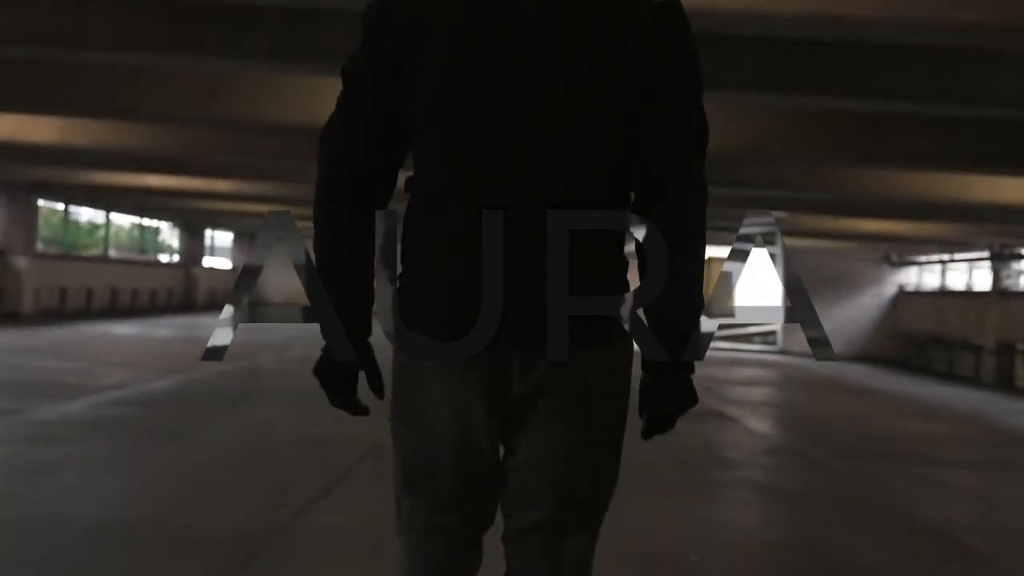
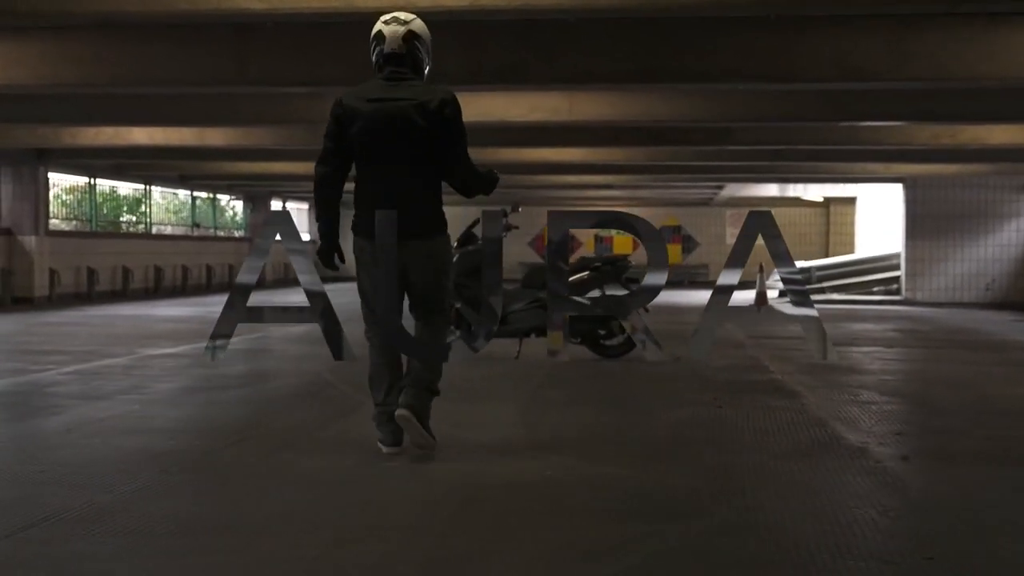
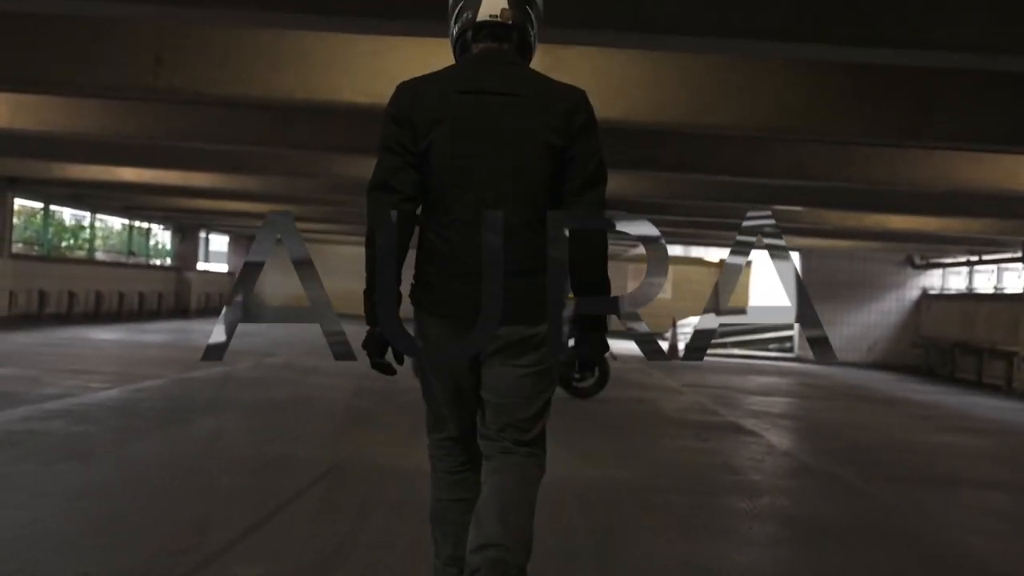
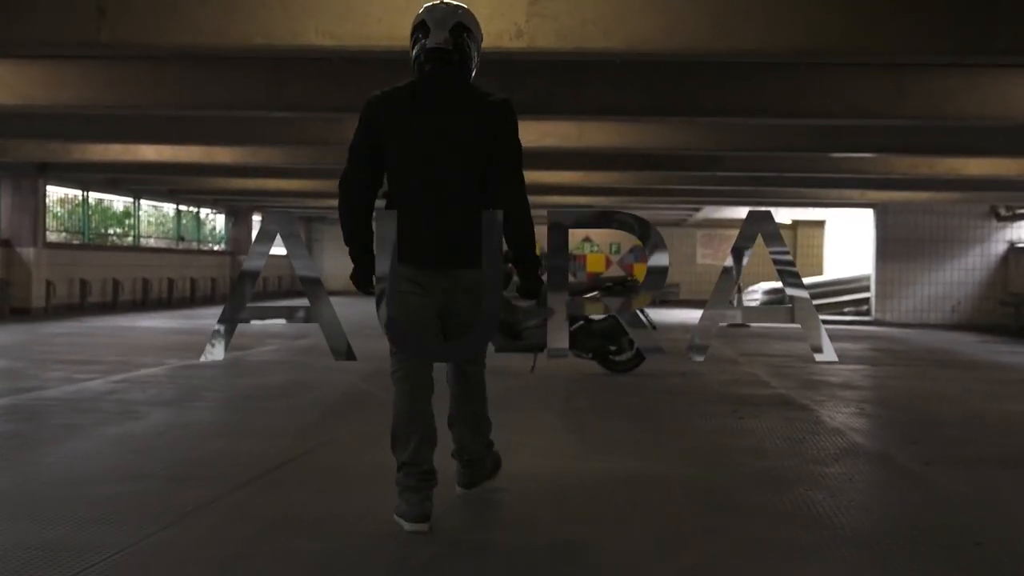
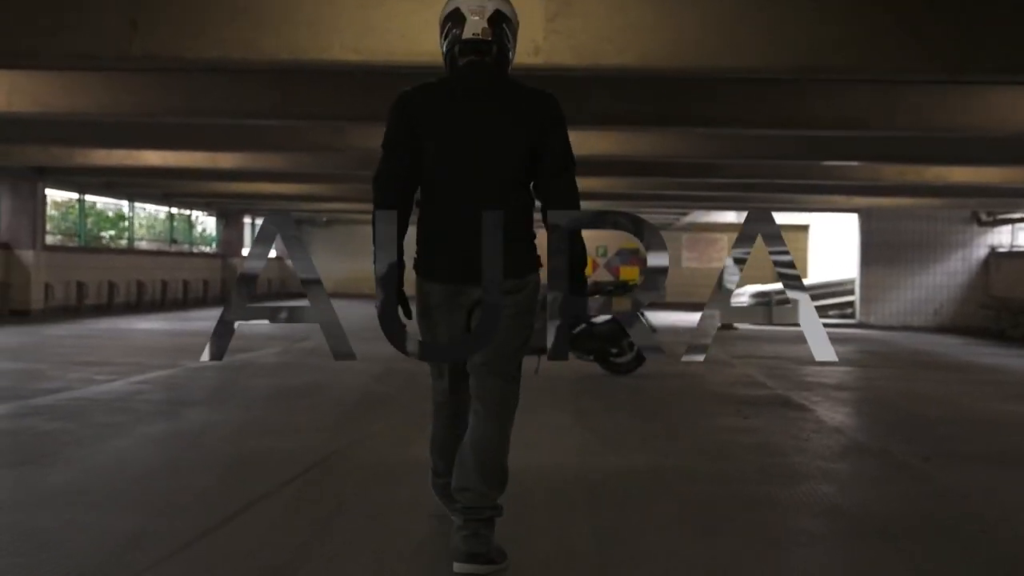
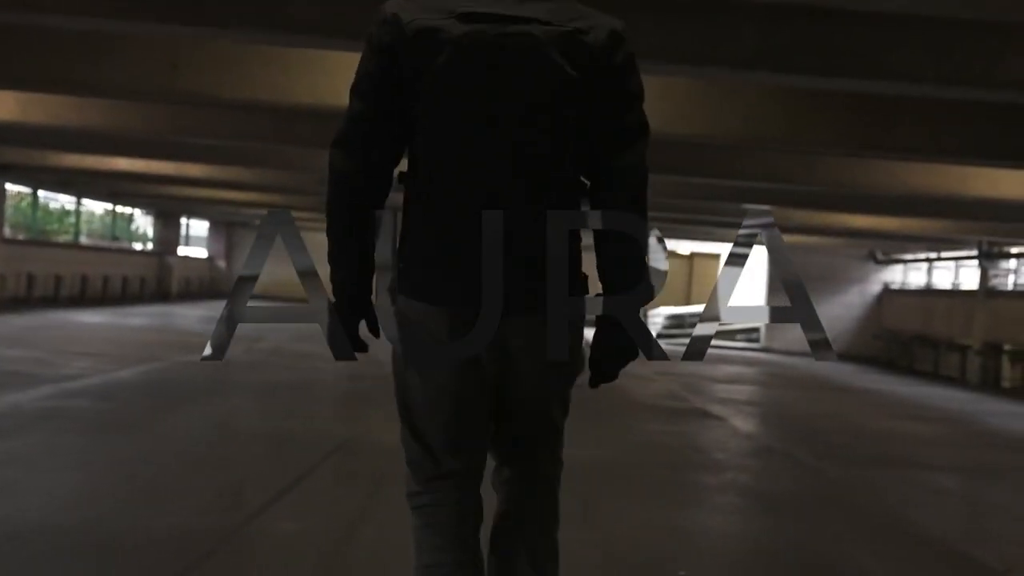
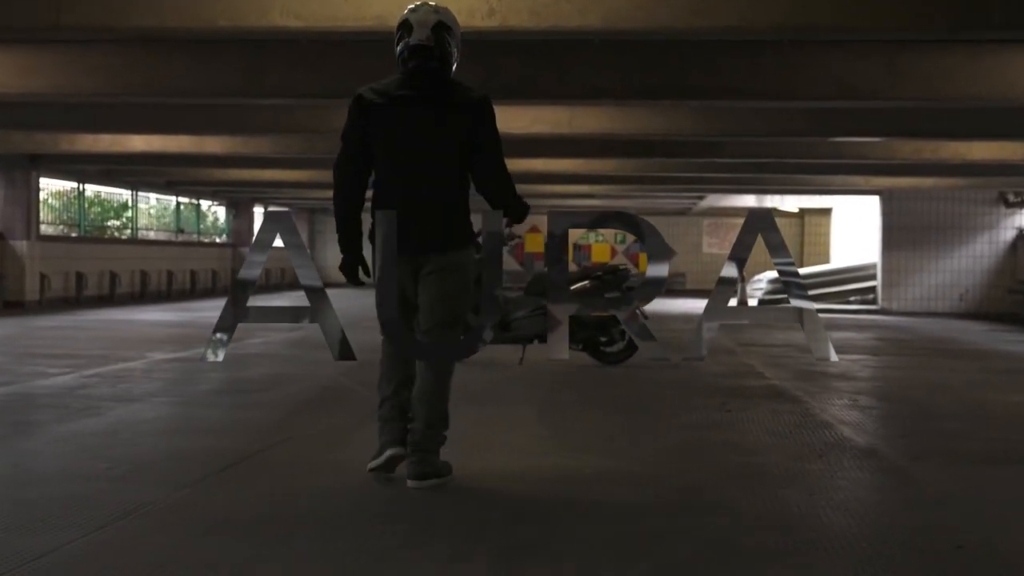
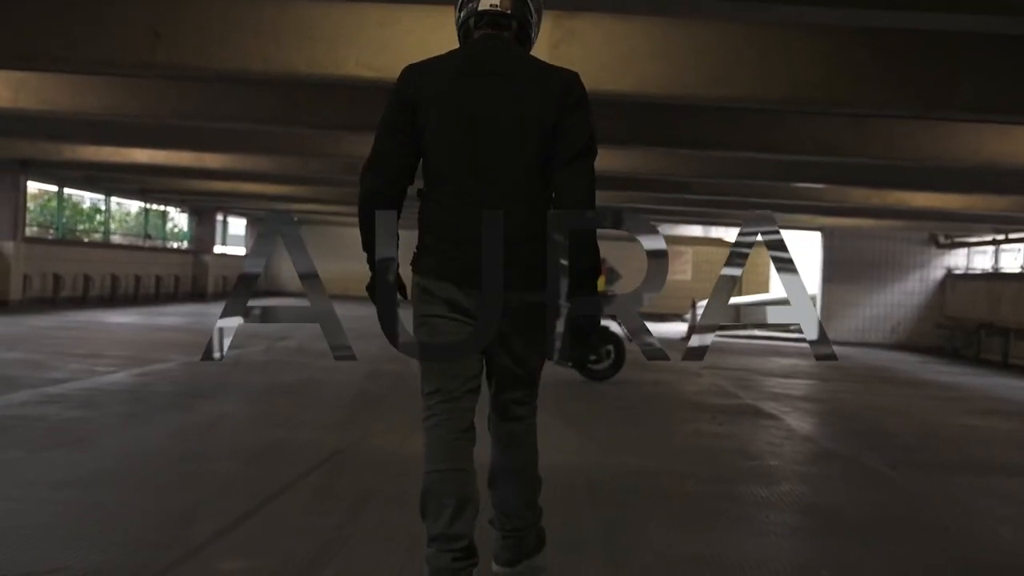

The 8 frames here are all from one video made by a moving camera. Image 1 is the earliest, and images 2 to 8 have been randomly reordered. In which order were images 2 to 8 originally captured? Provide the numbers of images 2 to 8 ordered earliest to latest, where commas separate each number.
6, 3, 8, 5, 4, 7, 2
